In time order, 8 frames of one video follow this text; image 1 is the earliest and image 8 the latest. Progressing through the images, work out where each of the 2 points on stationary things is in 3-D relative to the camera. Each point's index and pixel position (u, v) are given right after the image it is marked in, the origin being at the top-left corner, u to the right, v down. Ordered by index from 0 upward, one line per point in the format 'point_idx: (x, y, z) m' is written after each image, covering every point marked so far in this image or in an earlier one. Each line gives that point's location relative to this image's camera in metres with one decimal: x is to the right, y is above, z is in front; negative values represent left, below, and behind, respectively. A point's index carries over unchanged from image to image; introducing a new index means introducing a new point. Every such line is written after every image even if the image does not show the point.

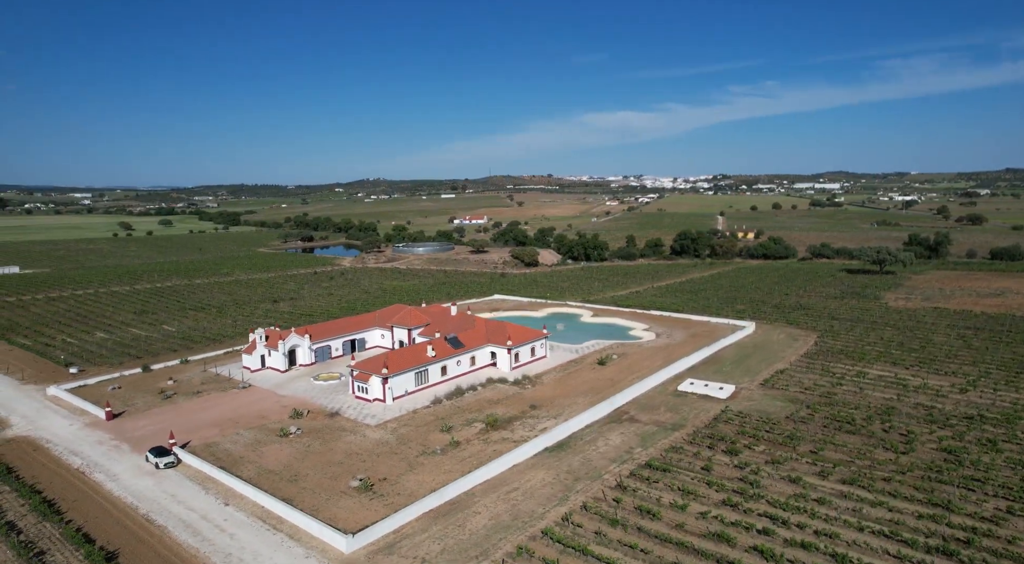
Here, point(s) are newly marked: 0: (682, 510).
0: (+5.2, -7.1, +19.8) m
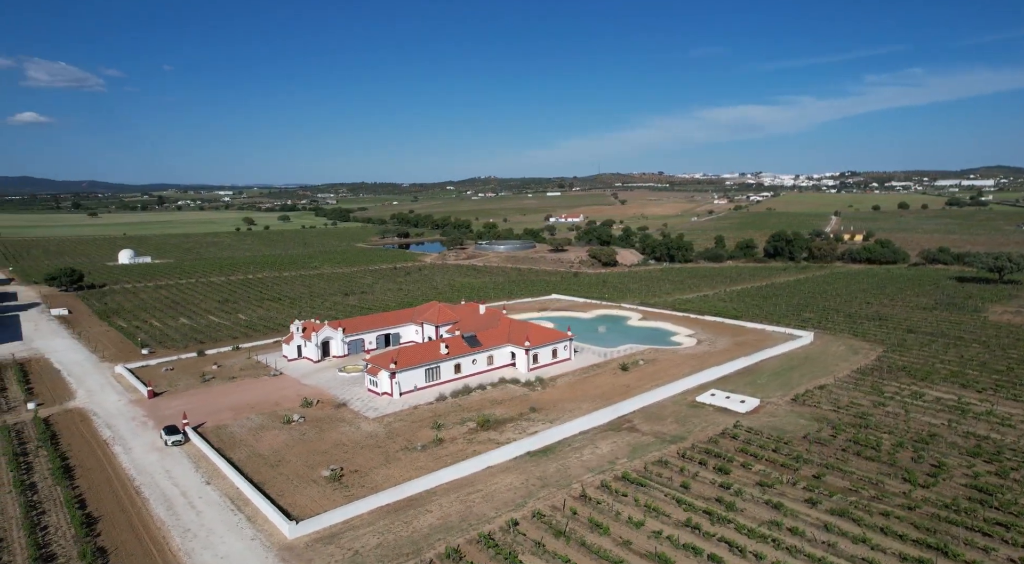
0: (+3.6, -7.3, +18.9) m
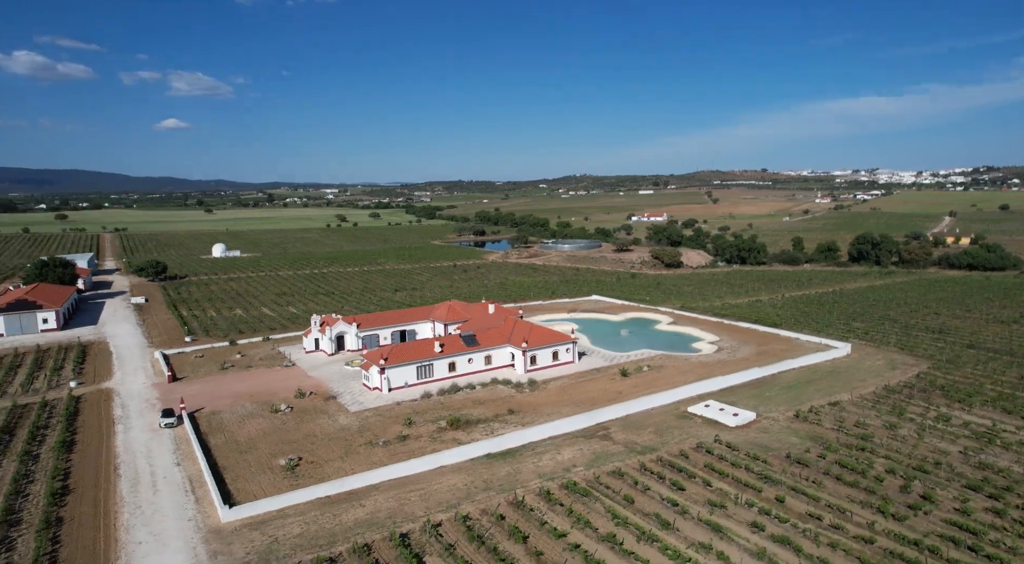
0: (+1.2, -7.4, +18.5) m
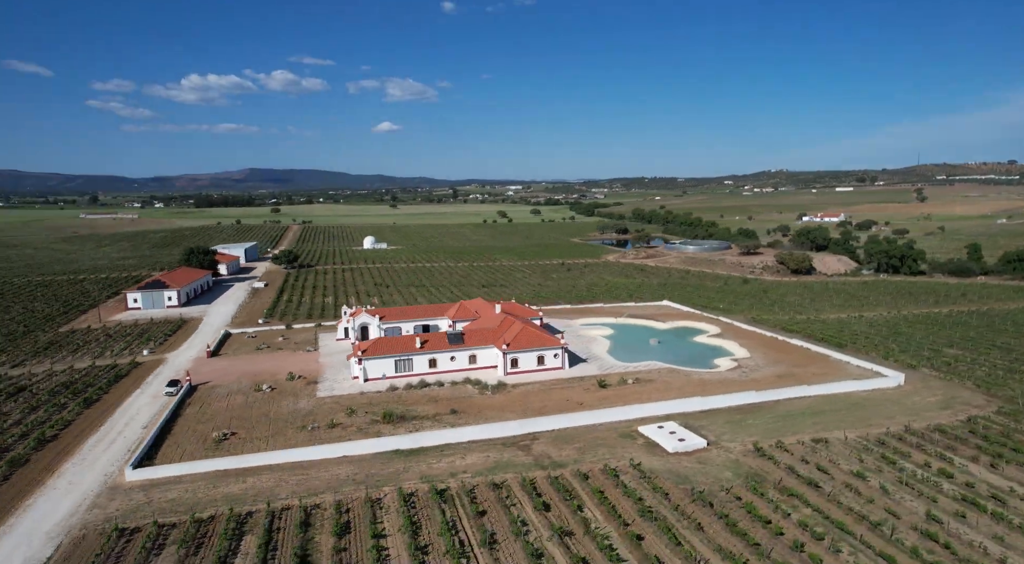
0: (-4.2, -7.5, +18.7) m
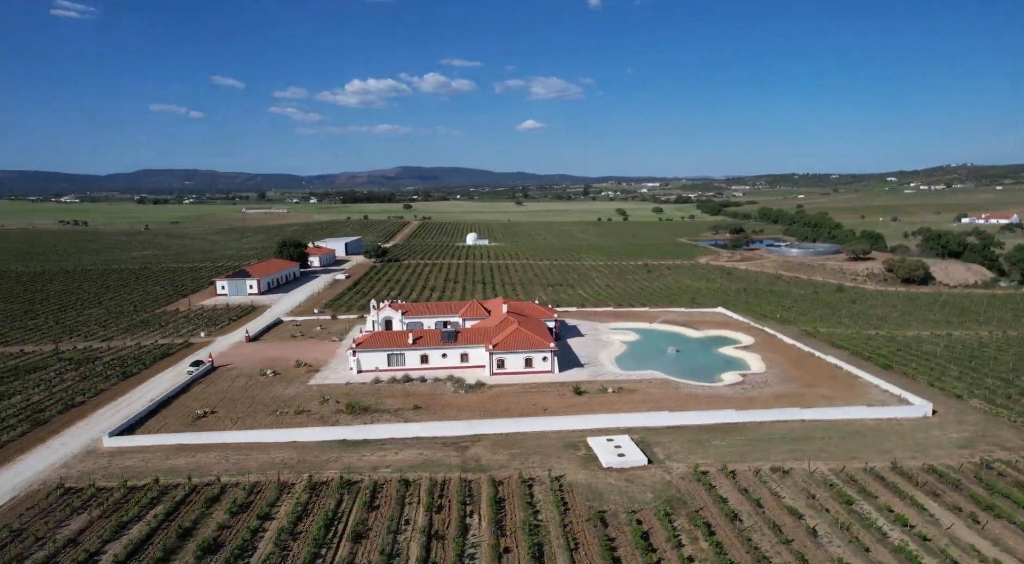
0: (-8.0, -7.4, +19.9) m
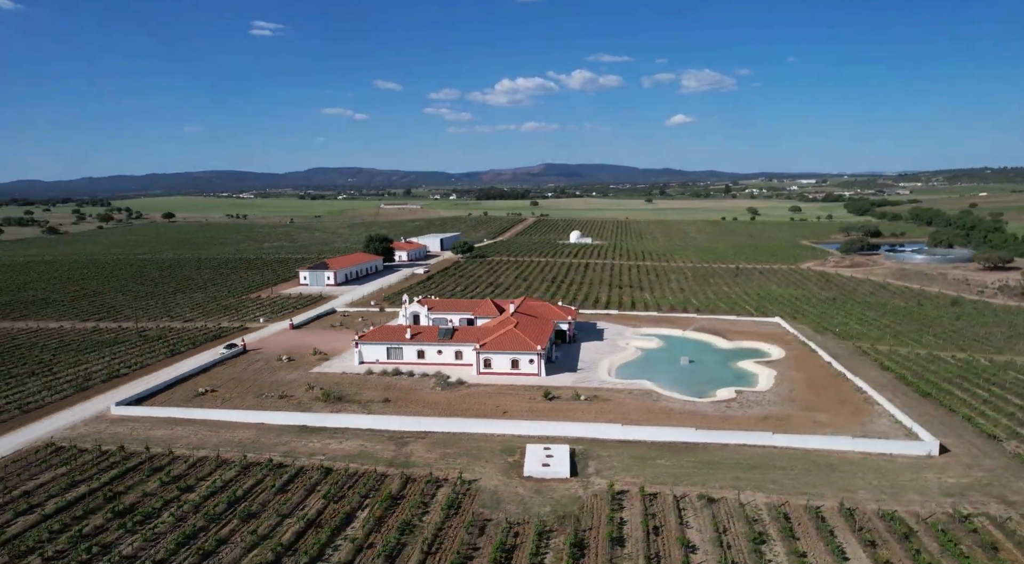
0: (-11.5, -7.2, +21.9) m
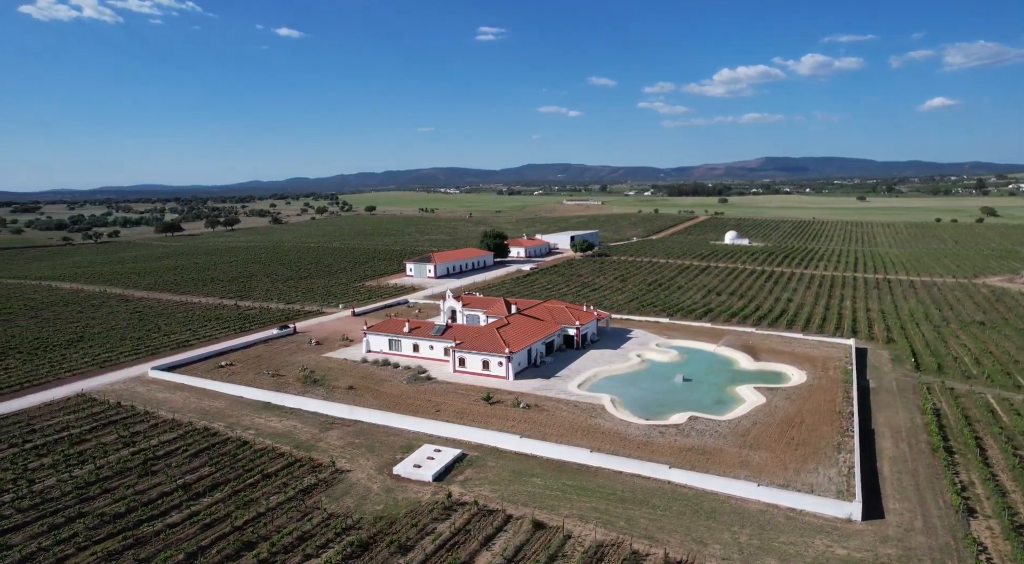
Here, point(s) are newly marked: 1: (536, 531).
0: (-16.0, -6.7, +26.0) m
1: (+0.8, -7.6, +19.3) m
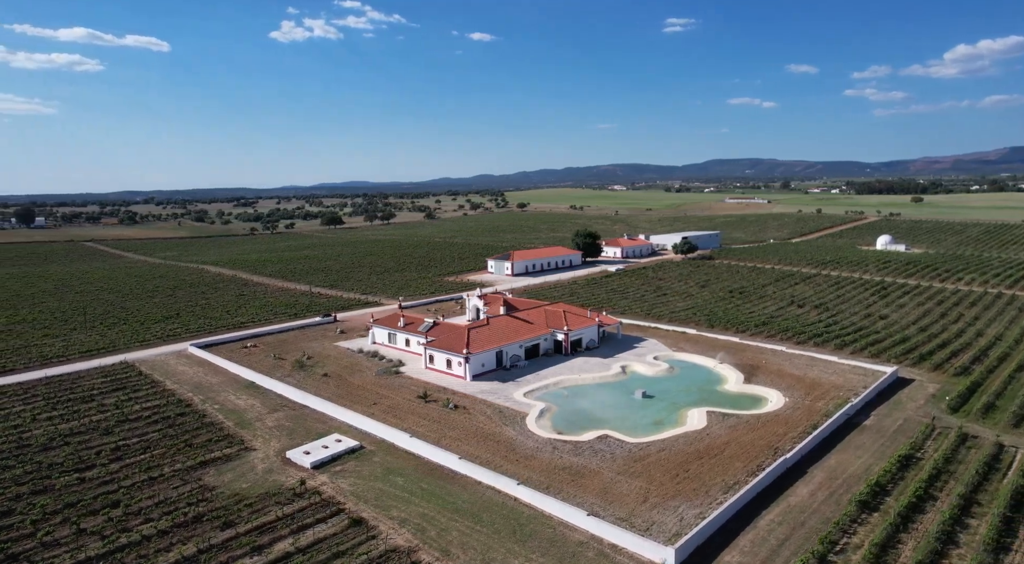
0: (-19.3, -6.1, +30.8) m
1: (-5.0, -7.7, +19.7) m
